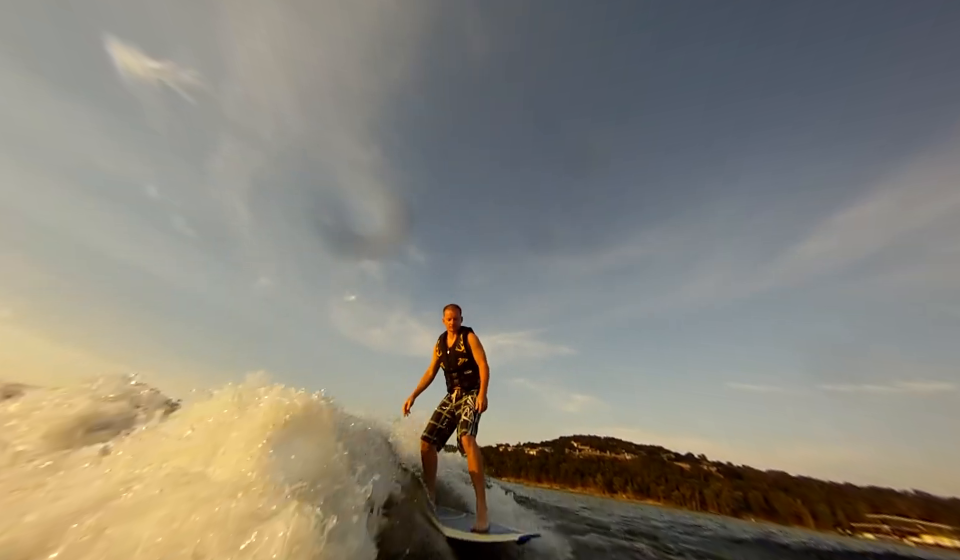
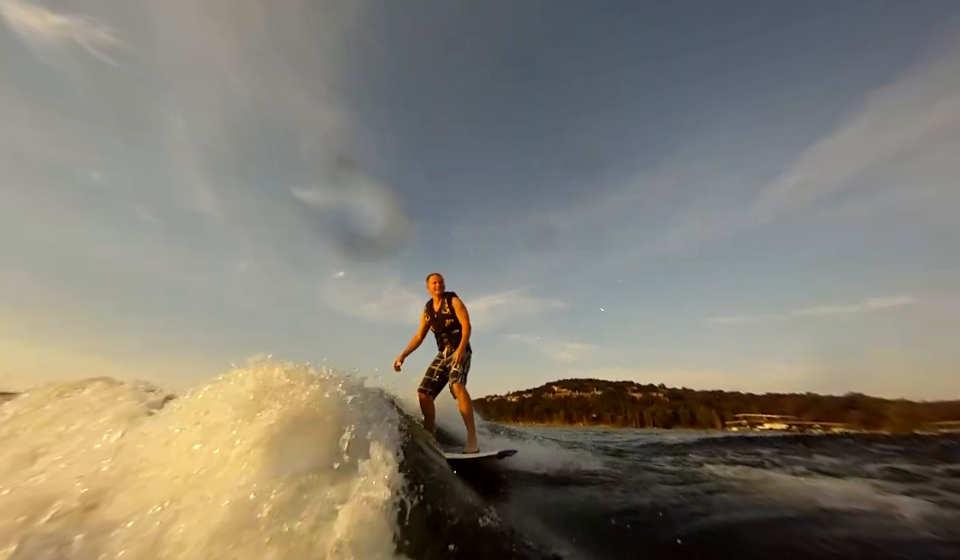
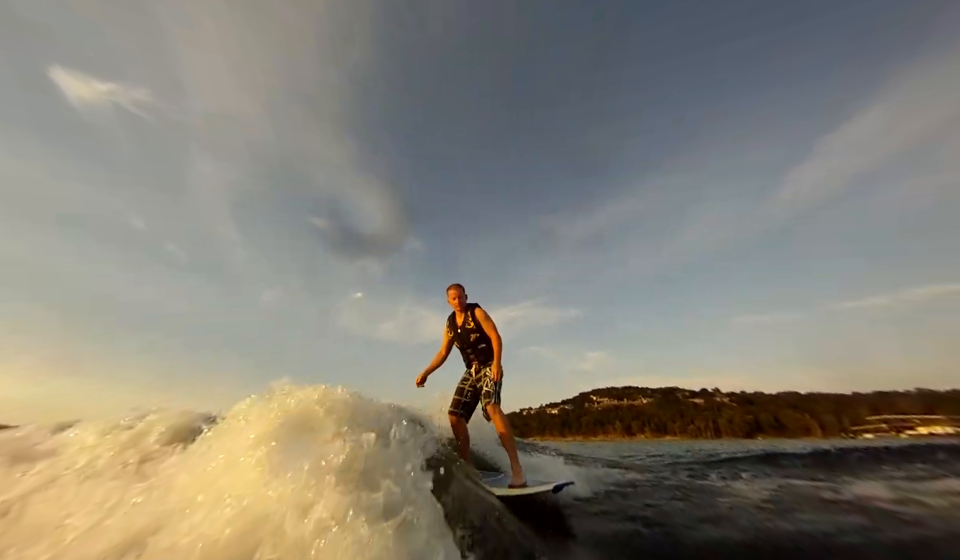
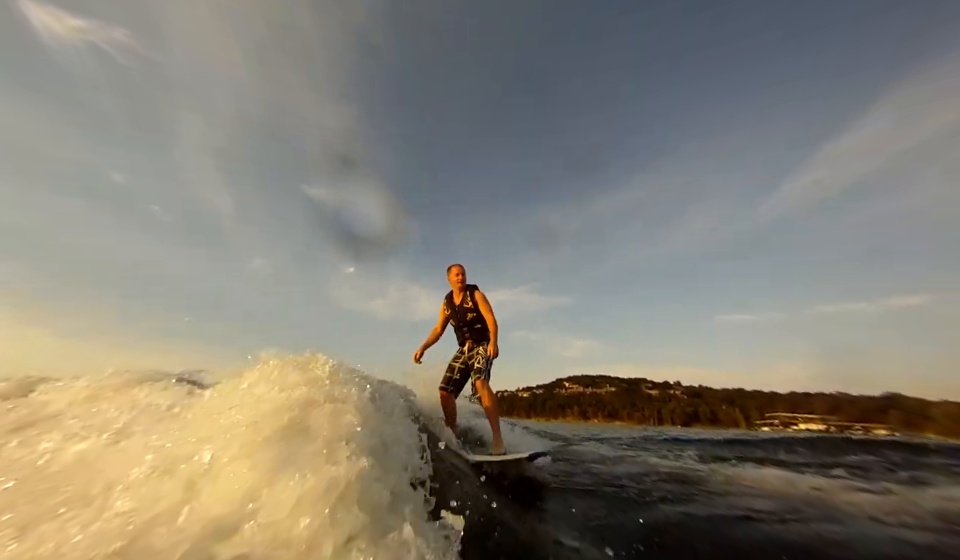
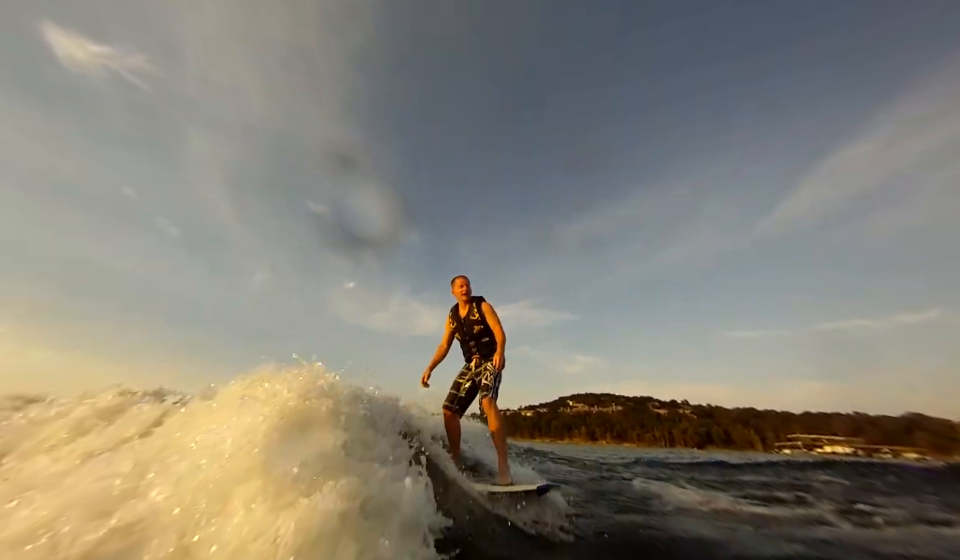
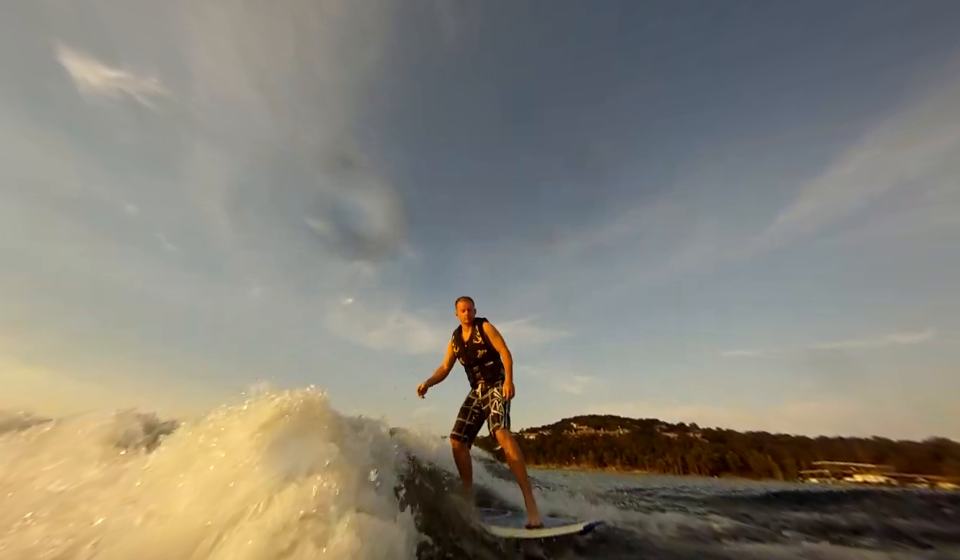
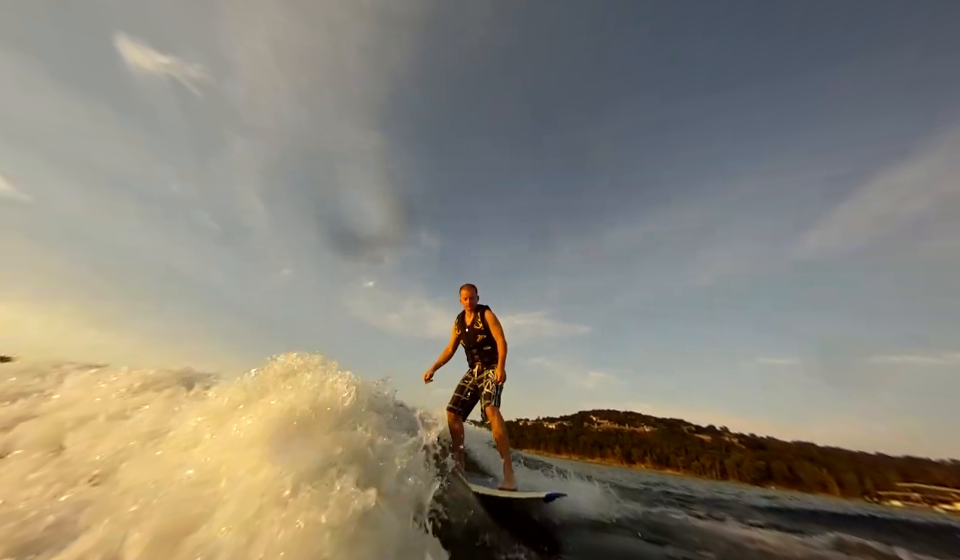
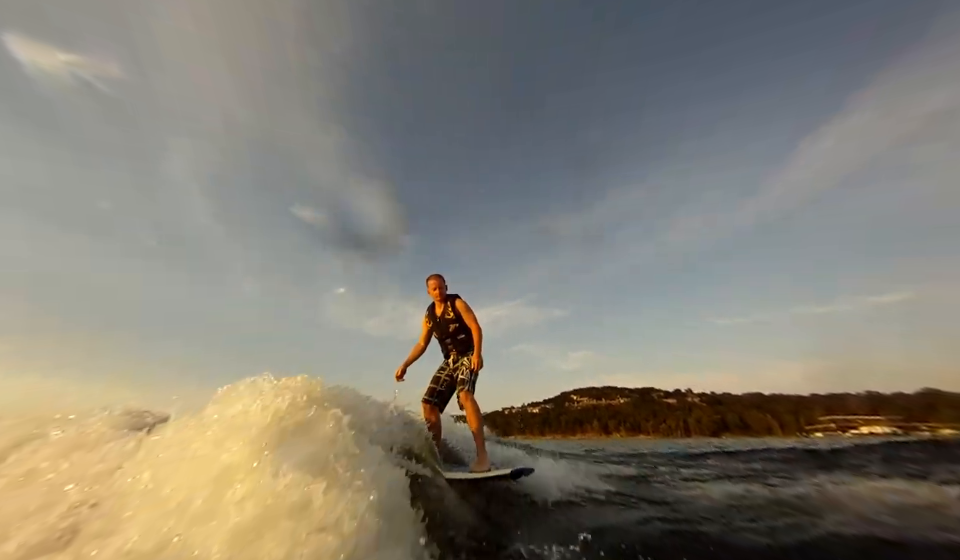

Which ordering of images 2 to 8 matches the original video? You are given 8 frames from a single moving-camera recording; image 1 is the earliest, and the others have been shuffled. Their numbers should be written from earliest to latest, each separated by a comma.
7, 3, 8, 6, 5, 4, 2
